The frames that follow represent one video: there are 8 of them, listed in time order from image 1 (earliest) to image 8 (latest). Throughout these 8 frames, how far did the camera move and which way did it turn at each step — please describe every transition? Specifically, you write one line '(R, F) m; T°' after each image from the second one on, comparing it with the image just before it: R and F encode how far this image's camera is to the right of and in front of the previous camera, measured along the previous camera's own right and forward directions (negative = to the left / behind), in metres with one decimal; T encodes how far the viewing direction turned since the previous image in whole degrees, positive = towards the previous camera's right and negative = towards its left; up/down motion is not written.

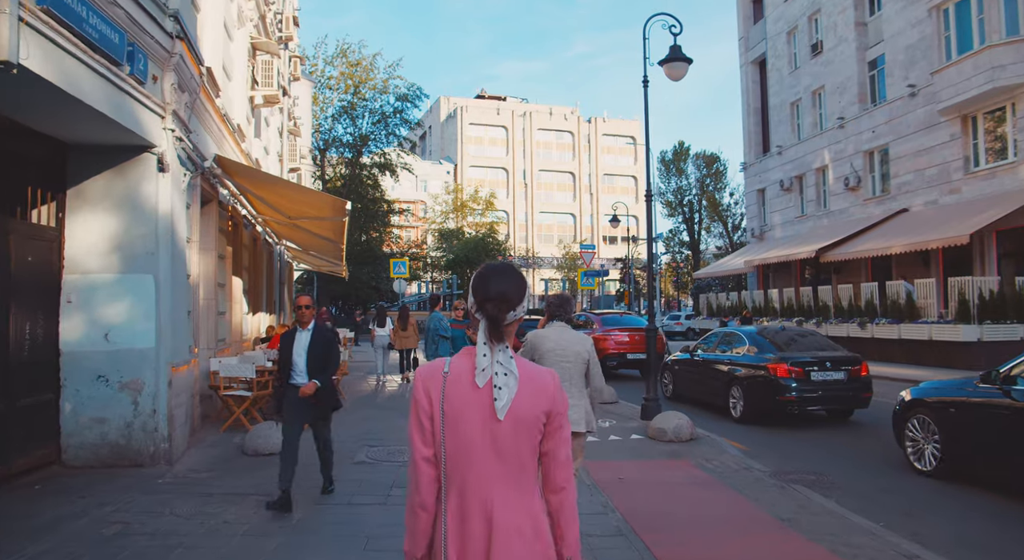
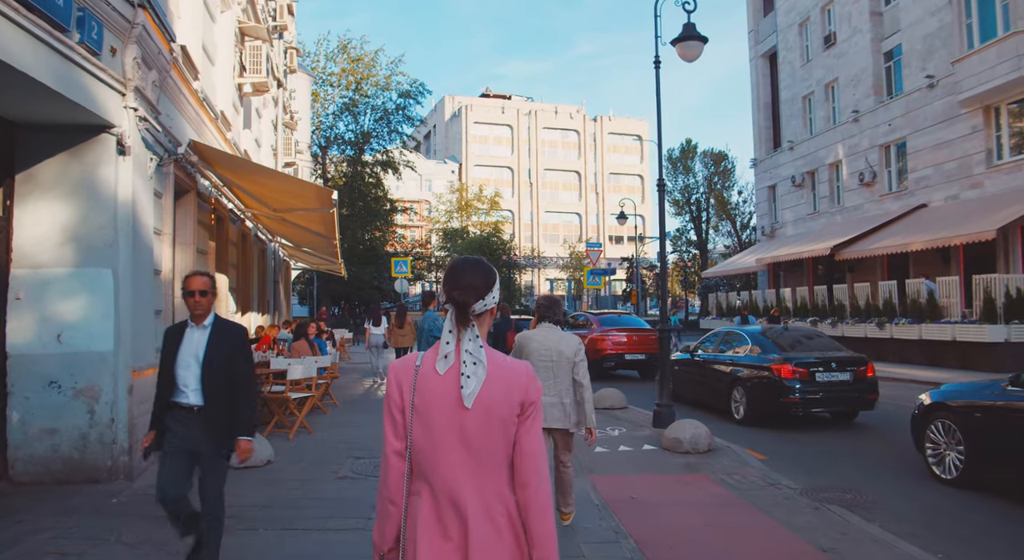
(+0.1, +0.8) m; 0°
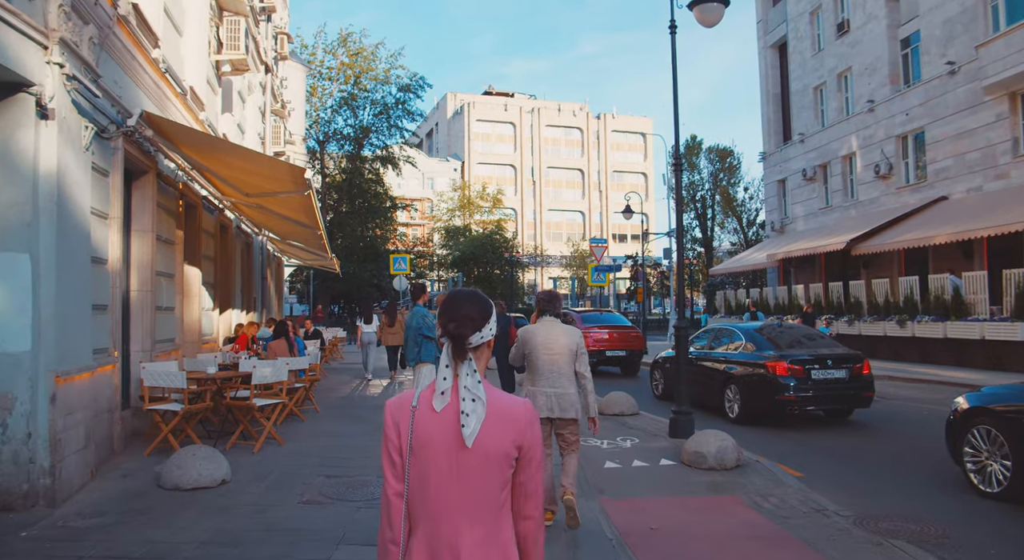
(+0.1, +1.1) m; 0°
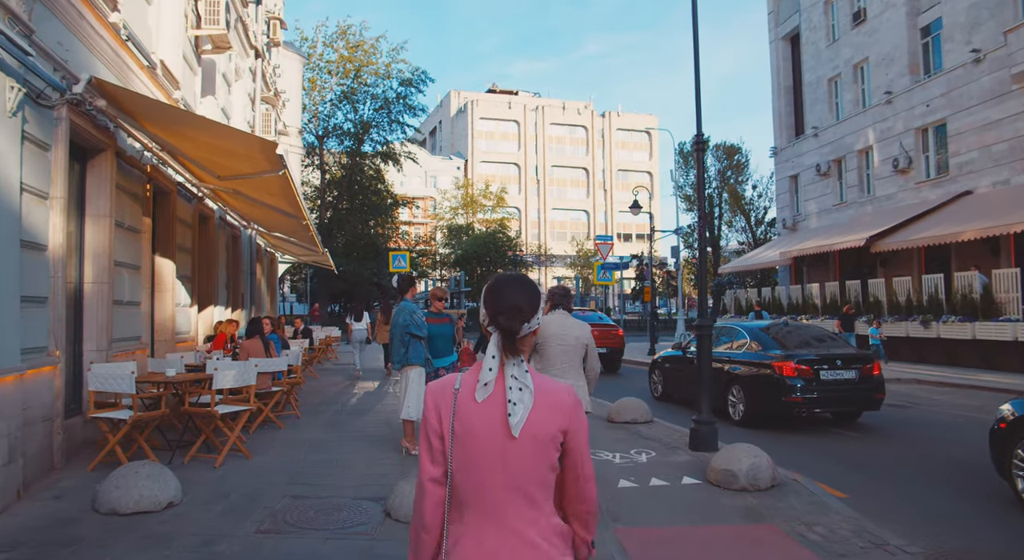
(0.0, +1.0) m; 0°
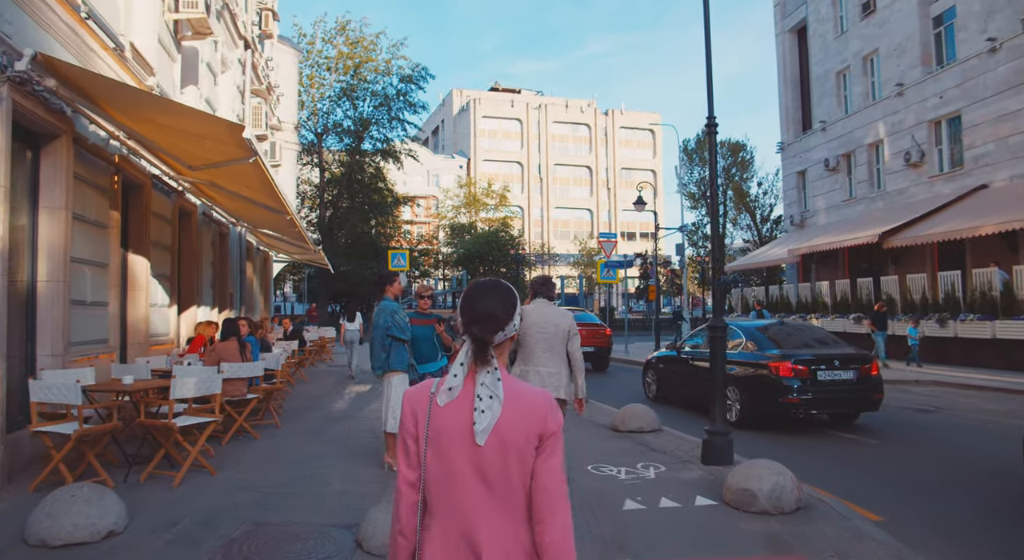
(+0.1, +0.7) m; 0°
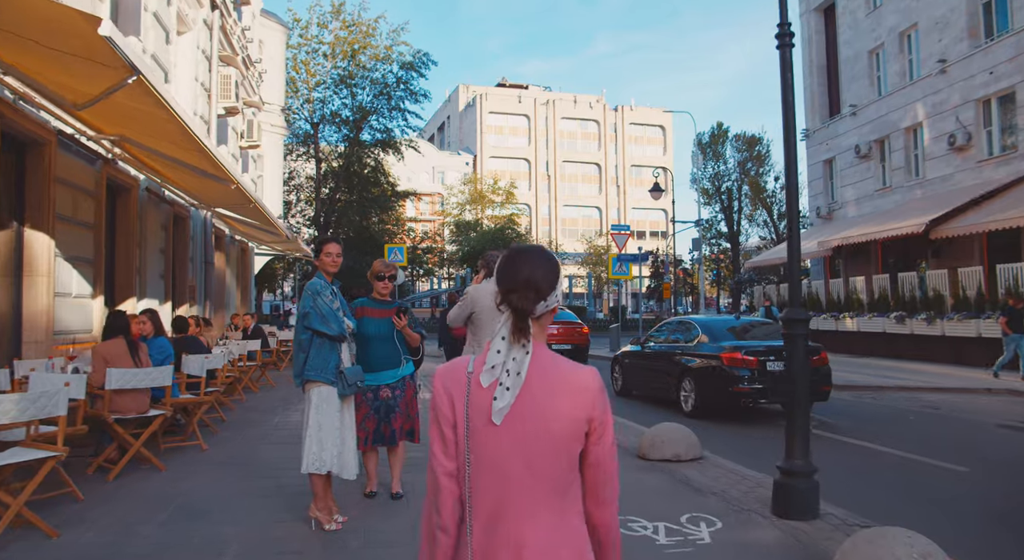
(+0.1, +2.1) m; -1°
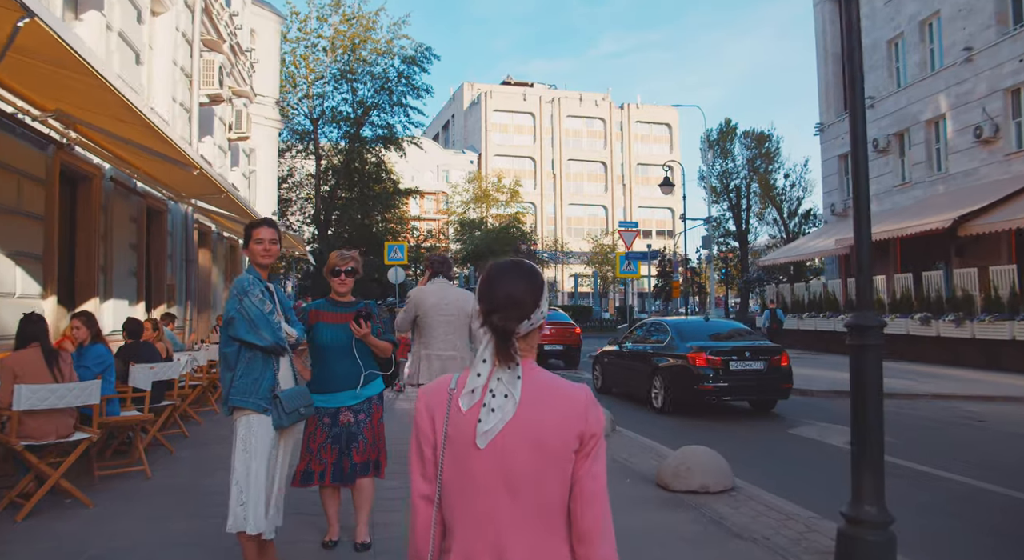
(+0.1, +1.0) m; 0°
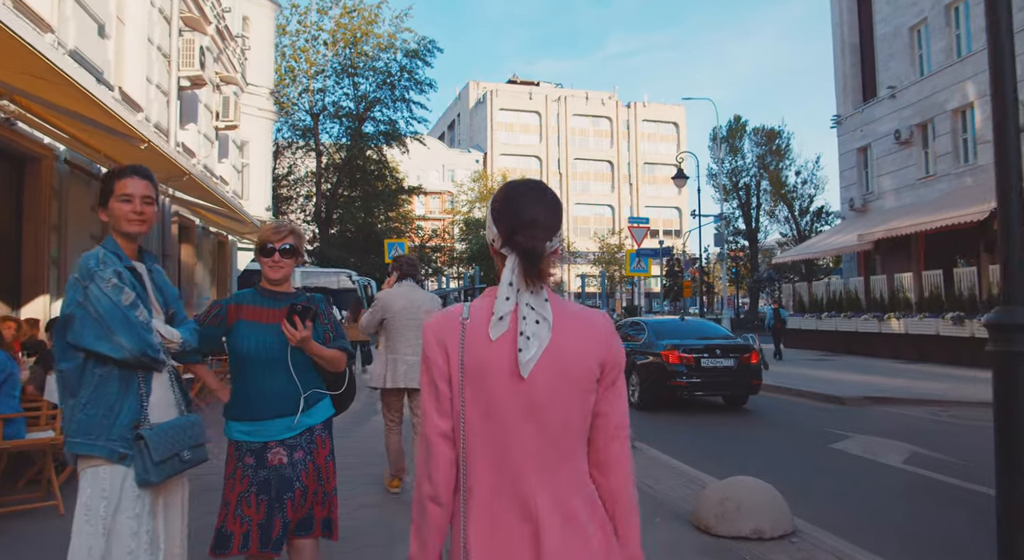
(0.0, +1.1) m; 0°
